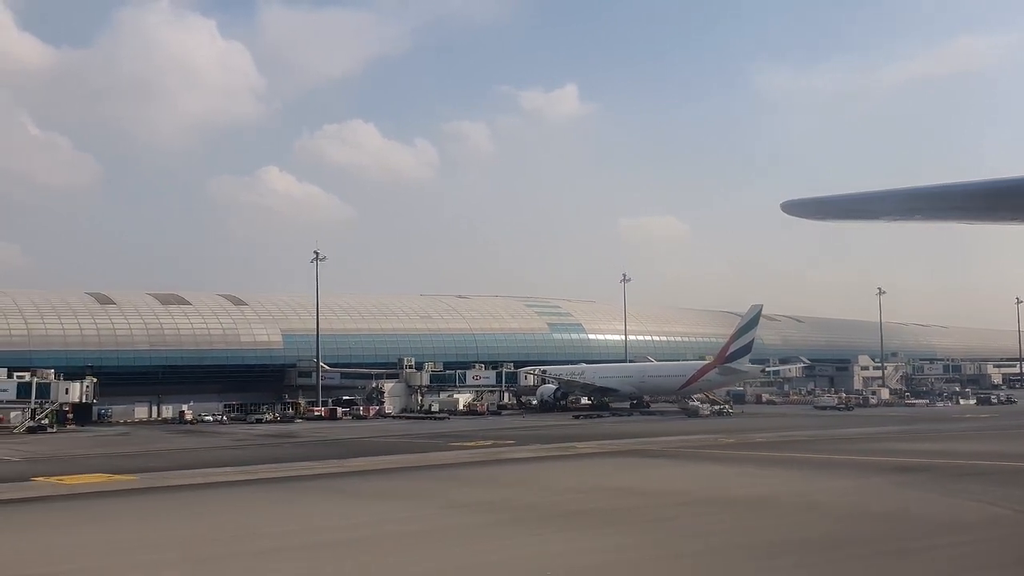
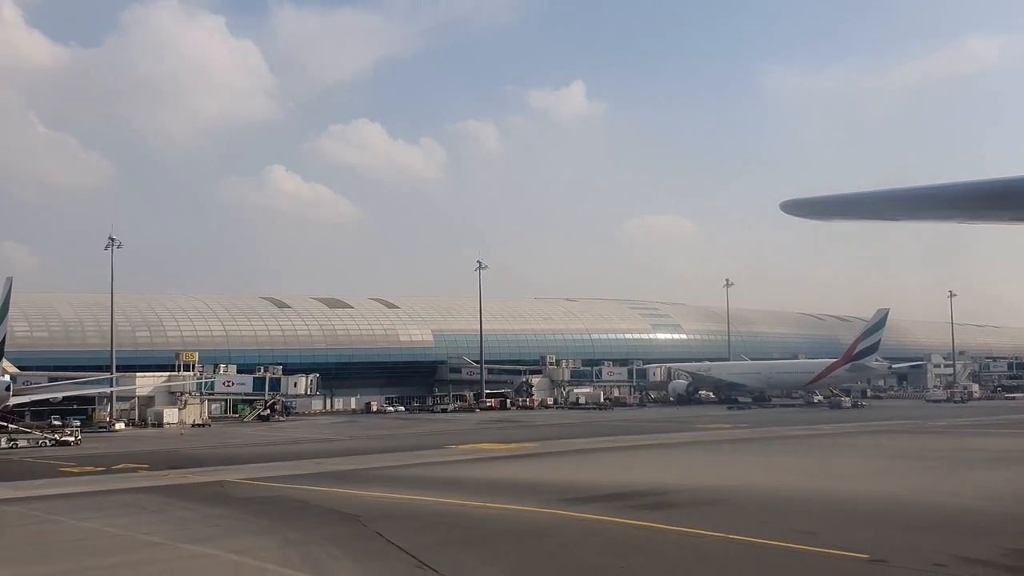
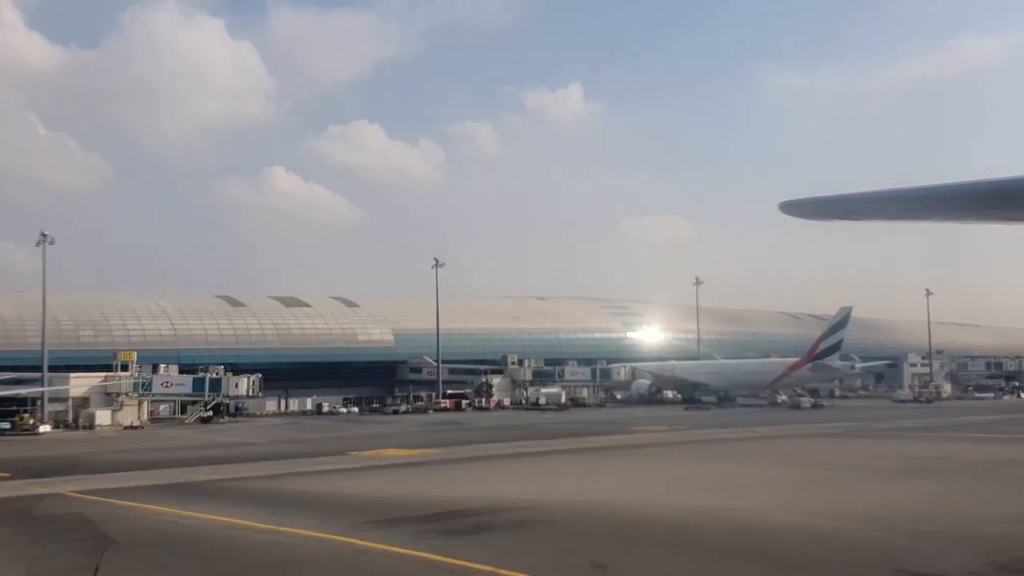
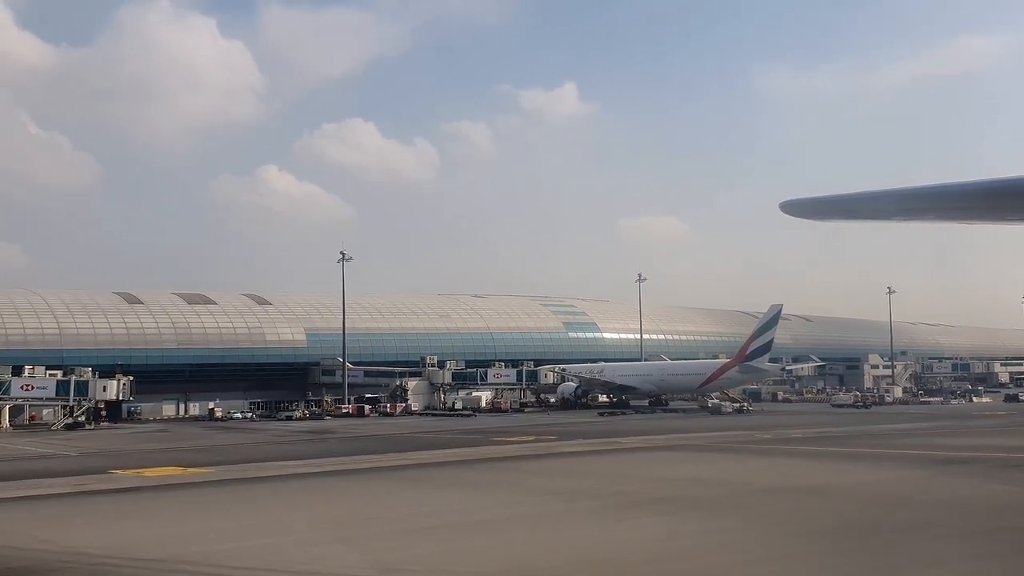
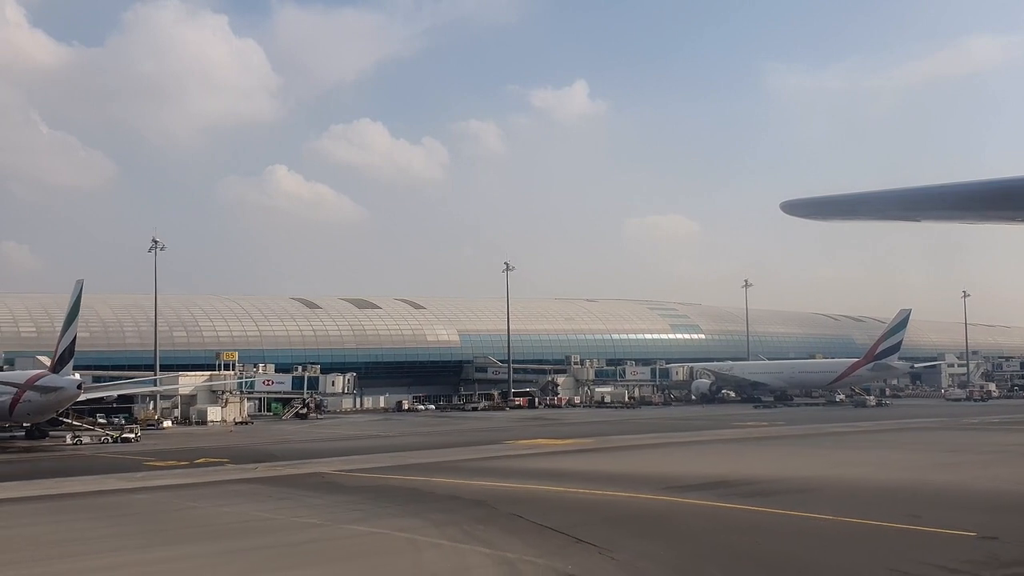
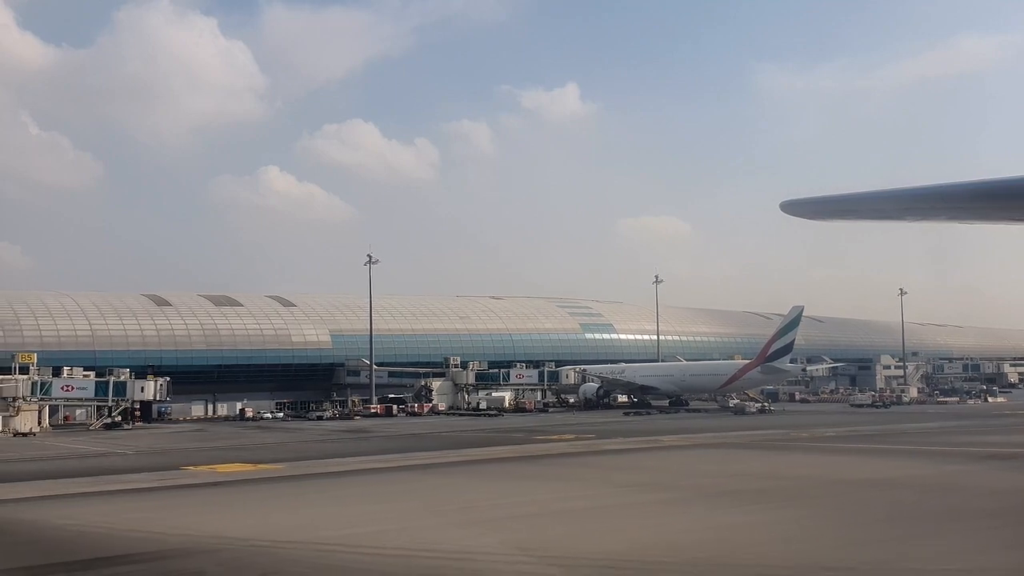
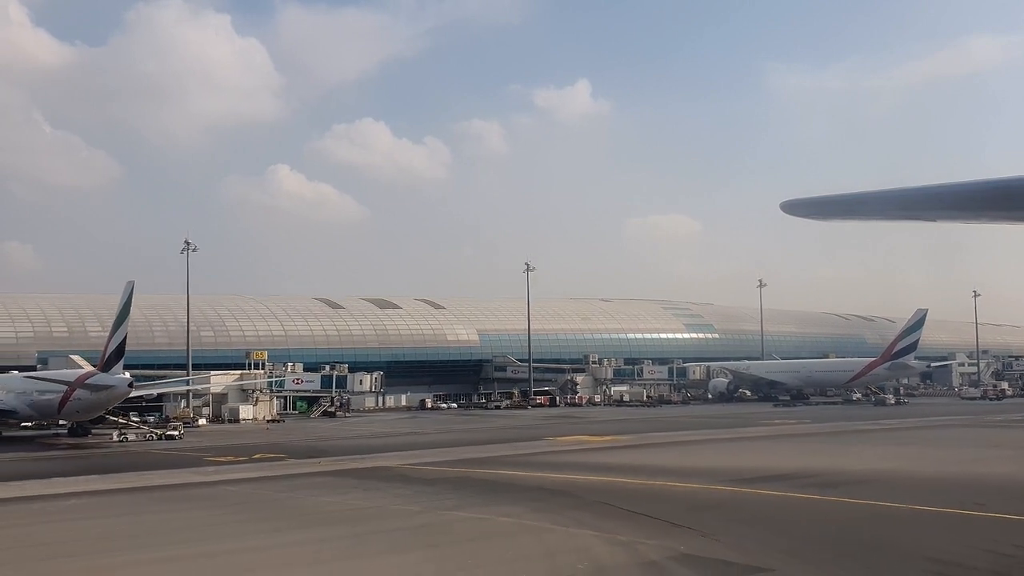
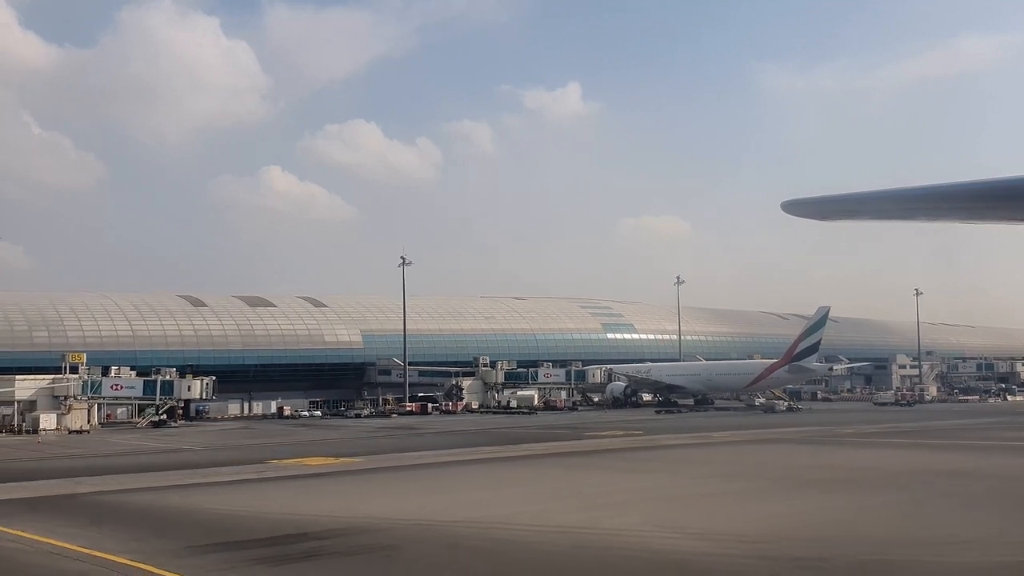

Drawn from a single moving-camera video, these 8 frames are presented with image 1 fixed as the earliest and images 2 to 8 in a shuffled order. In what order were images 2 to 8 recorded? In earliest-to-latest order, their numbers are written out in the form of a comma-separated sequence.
4, 6, 8, 3, 2, 5, 7
